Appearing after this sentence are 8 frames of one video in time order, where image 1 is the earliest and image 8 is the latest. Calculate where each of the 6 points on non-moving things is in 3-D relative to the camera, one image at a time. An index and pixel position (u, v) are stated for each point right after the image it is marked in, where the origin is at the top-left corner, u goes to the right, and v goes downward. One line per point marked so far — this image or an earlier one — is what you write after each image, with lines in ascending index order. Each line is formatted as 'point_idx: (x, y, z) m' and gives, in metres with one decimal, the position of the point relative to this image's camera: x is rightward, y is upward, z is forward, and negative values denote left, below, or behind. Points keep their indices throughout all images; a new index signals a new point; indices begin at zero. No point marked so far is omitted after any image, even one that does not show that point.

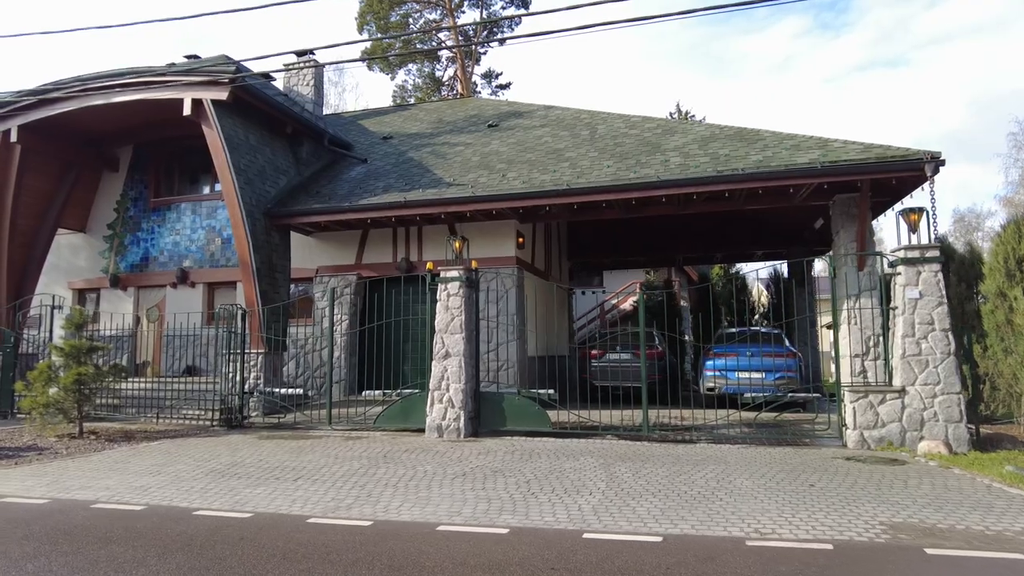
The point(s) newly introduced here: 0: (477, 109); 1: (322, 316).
0: (-0.9, +4.9, +18.2) m
1: (-4.1, -0.6, +14.6) m
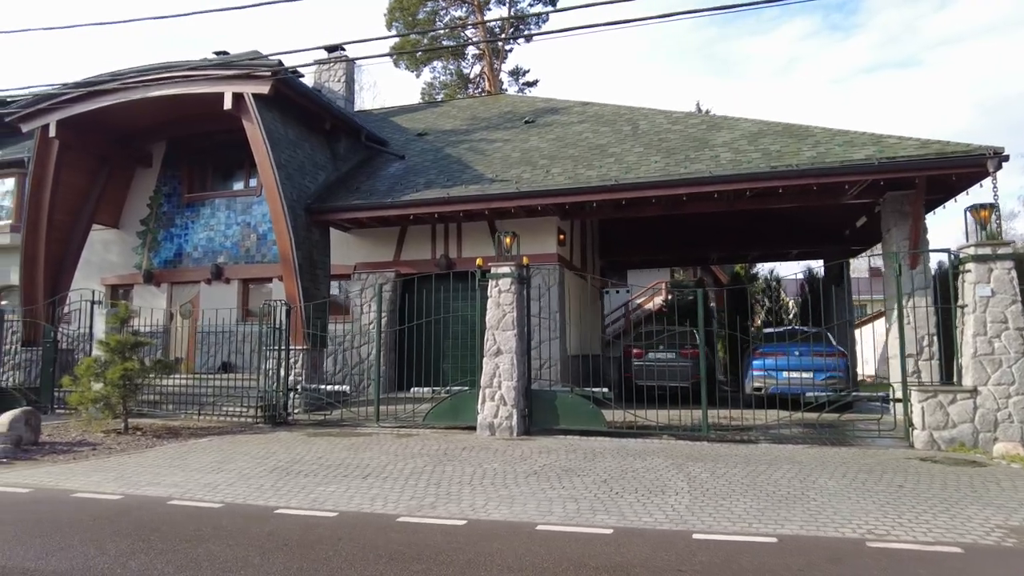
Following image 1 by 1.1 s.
0: (0.0, +4.9, +18.1) m
1: (-3.3, -0.5, +14.5) m
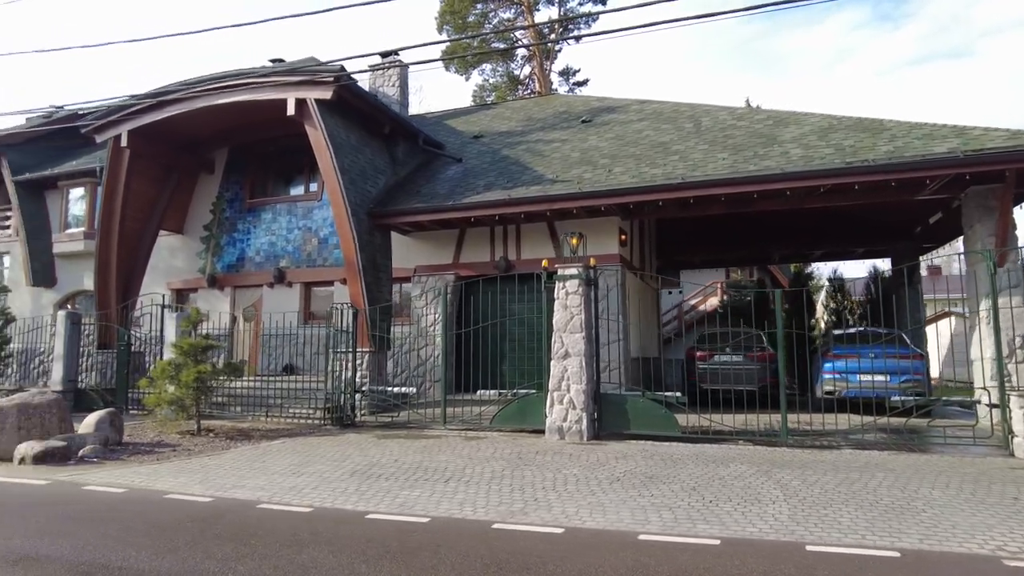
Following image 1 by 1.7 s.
0: (+1.5, +4.9, +17.9) m
1: (-2.0, -0.6, +14.6) m
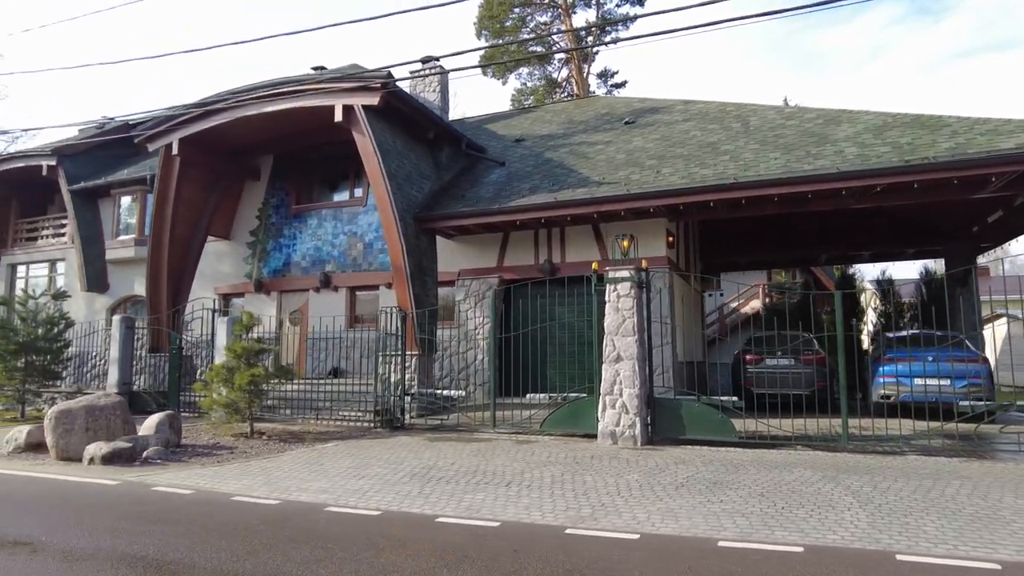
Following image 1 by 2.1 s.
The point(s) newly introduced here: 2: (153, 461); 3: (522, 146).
0: (+2.6, +4.8, +17.8) m
1: (-1.0, -0.7, +14.6) m
2: (-4.5, -2.2, +8.5) m
3: (+0.2, +3.5, +16.4) m
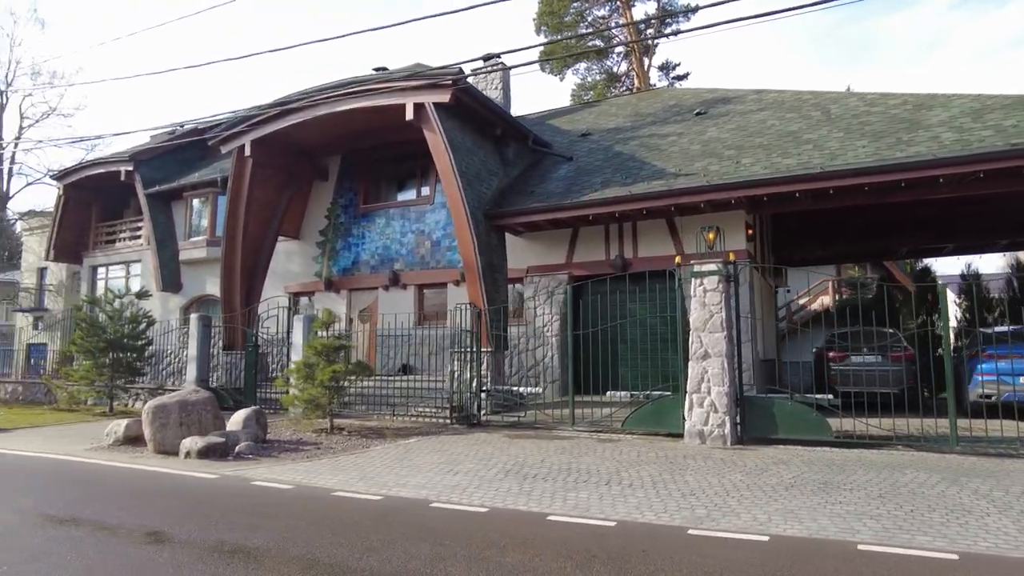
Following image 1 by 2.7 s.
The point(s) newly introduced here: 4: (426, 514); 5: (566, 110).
0: (+4.2, +4.9, +17.4) m
1: (+0.5, -0.6, +14.4) m
2: (-3.4, -2.2, +8.6) m
3: (+1.8, +3.5, +16.1) m
4: (-0.7, -1.9, +5.5) m
5: (+1.6, +5.2, +19.7) m
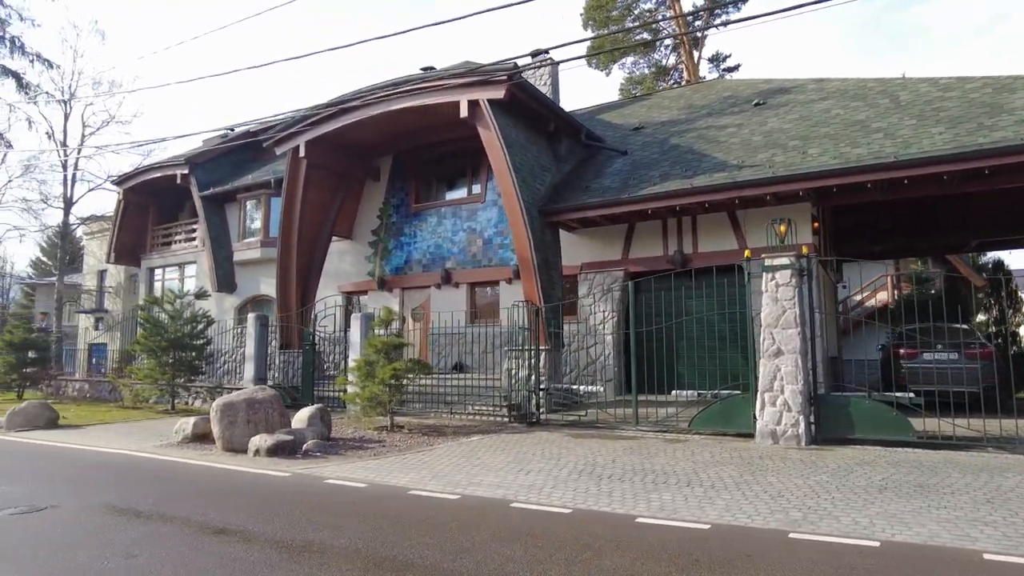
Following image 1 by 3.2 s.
0: (+5.5, +5.0, +17.0) m
1: (+1.7, -0.5, +14.2) m
2: (-2.6, -2.1, +8.7) m
3: (+3.1, +3.6, +15.8) m
4: (0.0, -1.8, +5.4) m
5: (+3.0, +5.3, +19.4) m
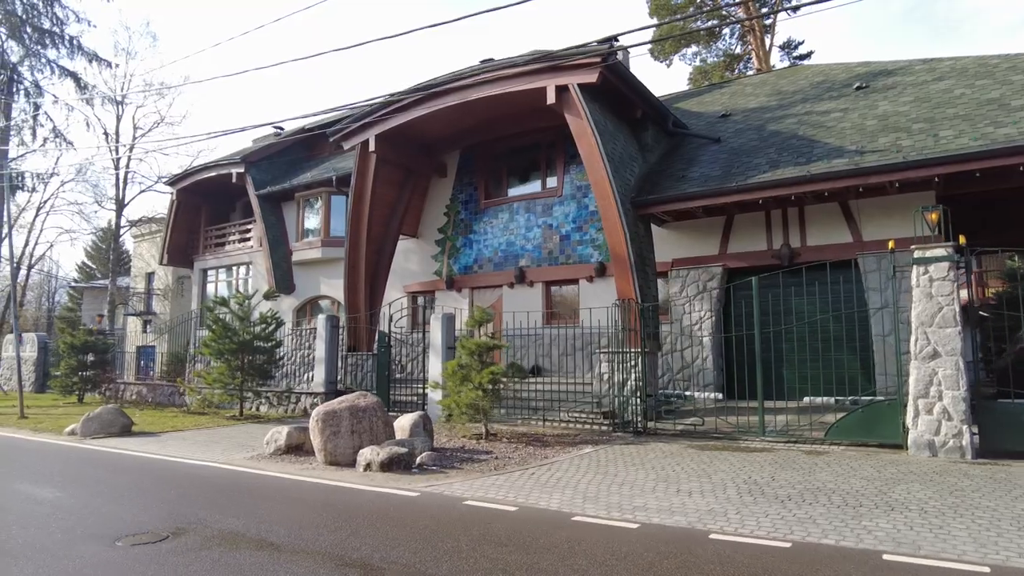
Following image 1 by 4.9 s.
0: (+7.4, +5.1, +15.9) m
1: (+3.4, -0.5, +13.3) m
2: (-1.0, -2.1, +7.9) m
3: (+4.9, +3.7, +14.9) m
4: (+1.4, -1.8, +4.5) m
5: (+4.9, +5.4, +18.5) m
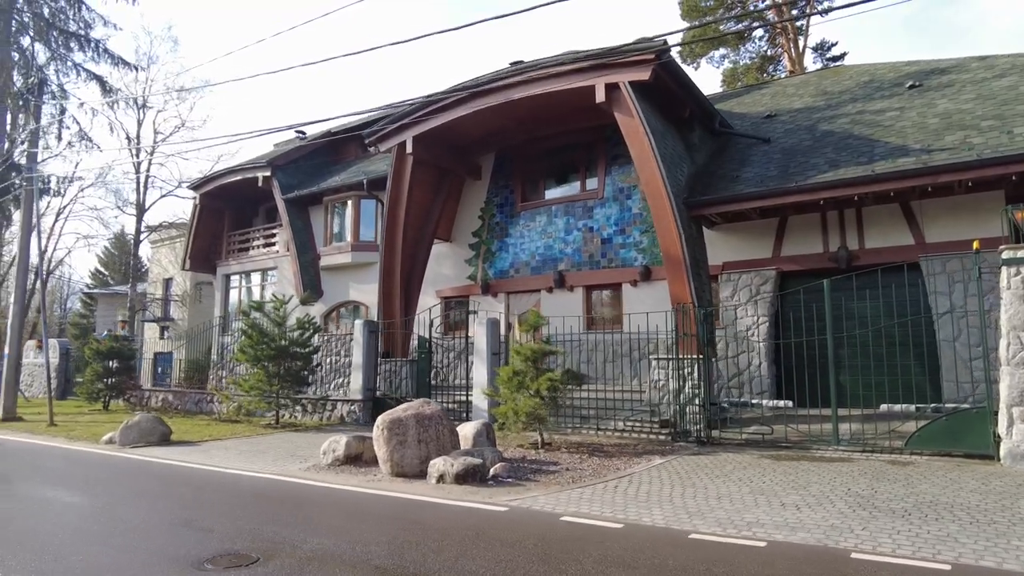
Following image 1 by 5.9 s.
0: (+8.3, +5.0, +15.5) m
1: (+4.3, -0.6, +12.9) m
2: (-0.1, -2.1, +7.5) m
3: (+5.8, +3.6, +14.5) m
4: (+2.3, -1.8, +4.1) m
5: (+5.8, +5.2, +18.1) m
